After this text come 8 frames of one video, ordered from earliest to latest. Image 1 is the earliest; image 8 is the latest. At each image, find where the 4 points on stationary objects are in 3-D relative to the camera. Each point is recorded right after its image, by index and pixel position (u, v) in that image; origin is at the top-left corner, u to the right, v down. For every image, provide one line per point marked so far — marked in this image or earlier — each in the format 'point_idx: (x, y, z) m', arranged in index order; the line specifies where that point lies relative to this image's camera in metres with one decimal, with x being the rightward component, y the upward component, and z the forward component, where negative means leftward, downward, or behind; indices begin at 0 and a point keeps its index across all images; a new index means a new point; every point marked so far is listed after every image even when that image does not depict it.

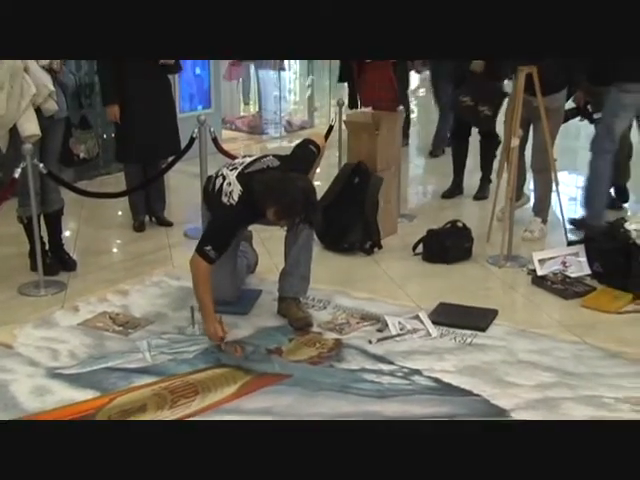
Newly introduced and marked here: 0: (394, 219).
0: (+0.4, +0.1, +4.6) m
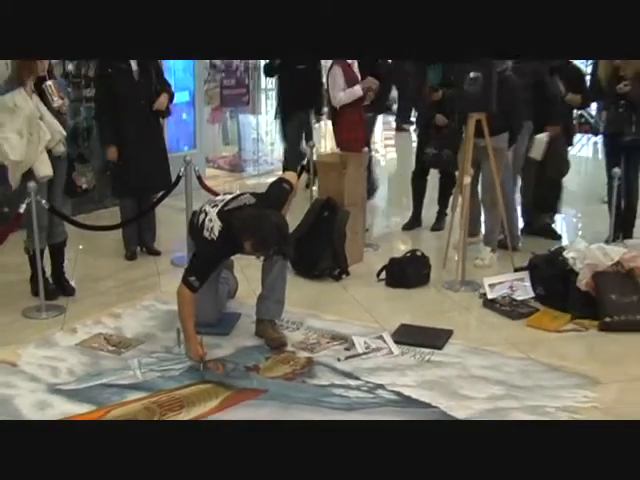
0: (+0.2, 0.0, +5.1) m
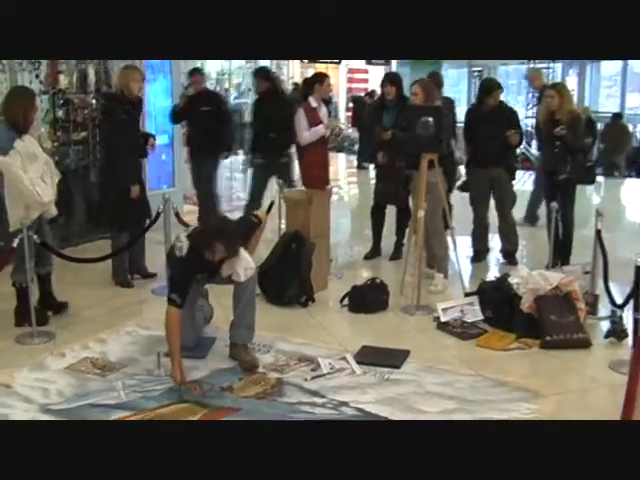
0: (0.0, -0.2, +5.6) m
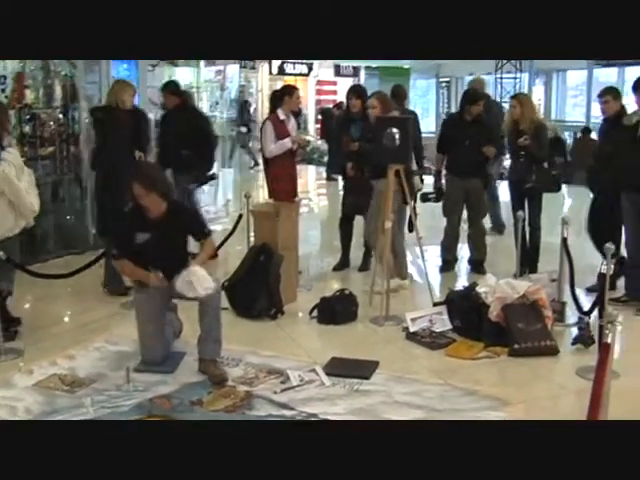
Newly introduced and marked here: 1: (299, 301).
0: (-0.2, -0.3, +5.6) m
1: (-0.1, -0.3, +5.6) m
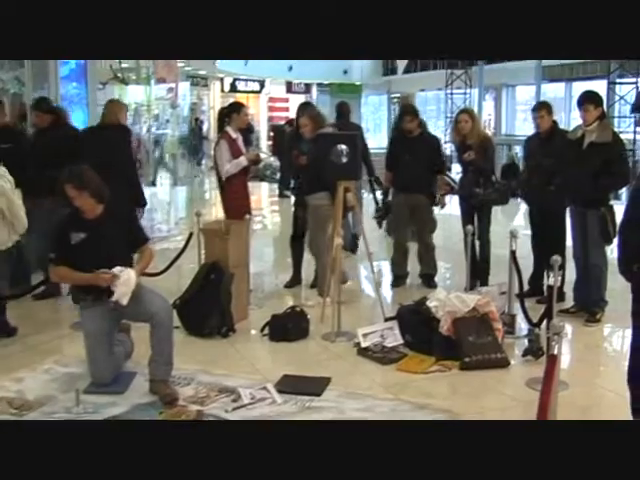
0: (-0.4, -0.4, +5.6) m
1: (-0.4, -0.4, +5.6) m
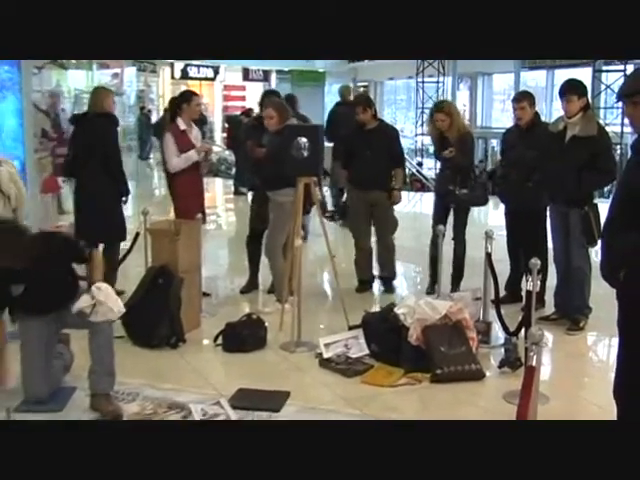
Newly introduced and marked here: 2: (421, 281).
0: (-0.6, -0.4, +5.1) m
1: (-0.6, -0.4, +5.1) m
2: (+0.6, -0.2, +6.1) m
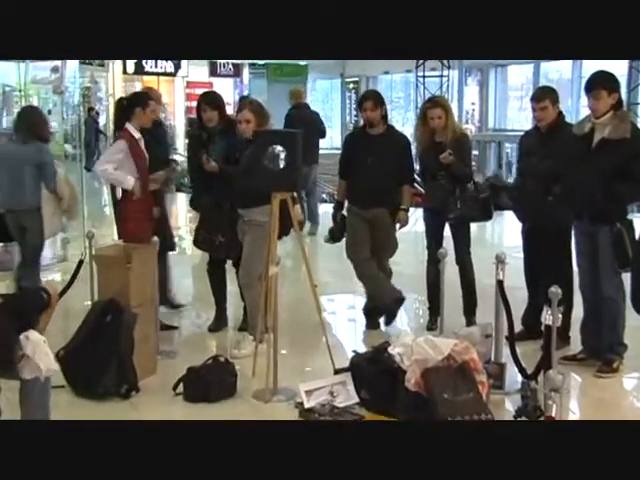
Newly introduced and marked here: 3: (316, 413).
0: (-0.7, -0.5, +4.3) m
1: (-0.7, -0.6, +4.3) m
2: (+0.5, -0.4, +5.3) m
3: (0.0, -0.7, +4.0) m
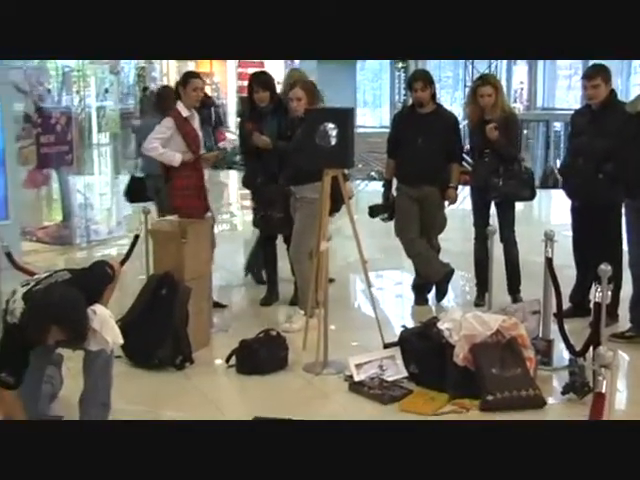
0: (-0.5, -0.4, +4.5) m
1: (-0.5, -0.5, +4.4) m
2: (+0.8, -0.2, +5.4) m
3: (+0.2, -0.6, +4.1) m
